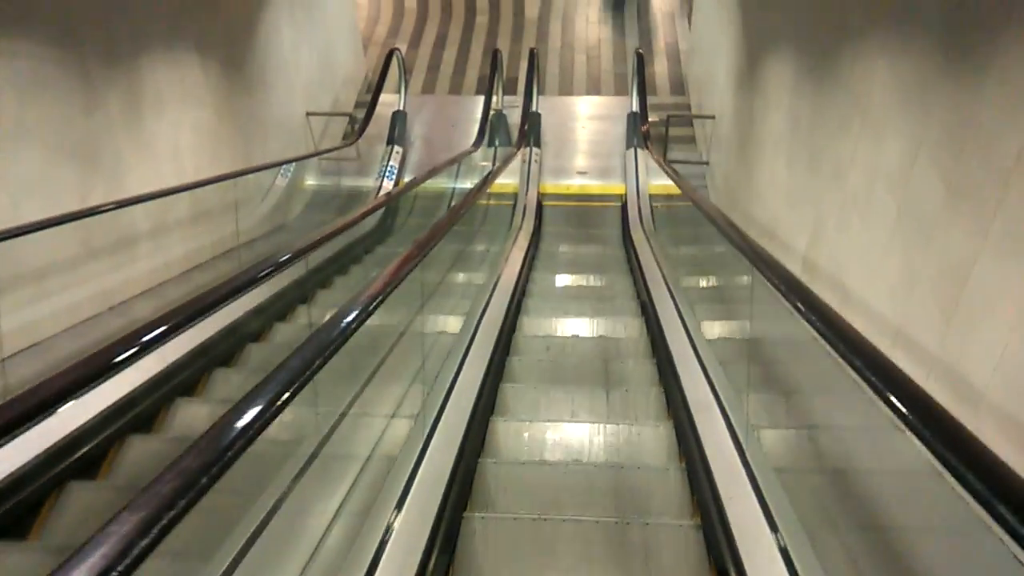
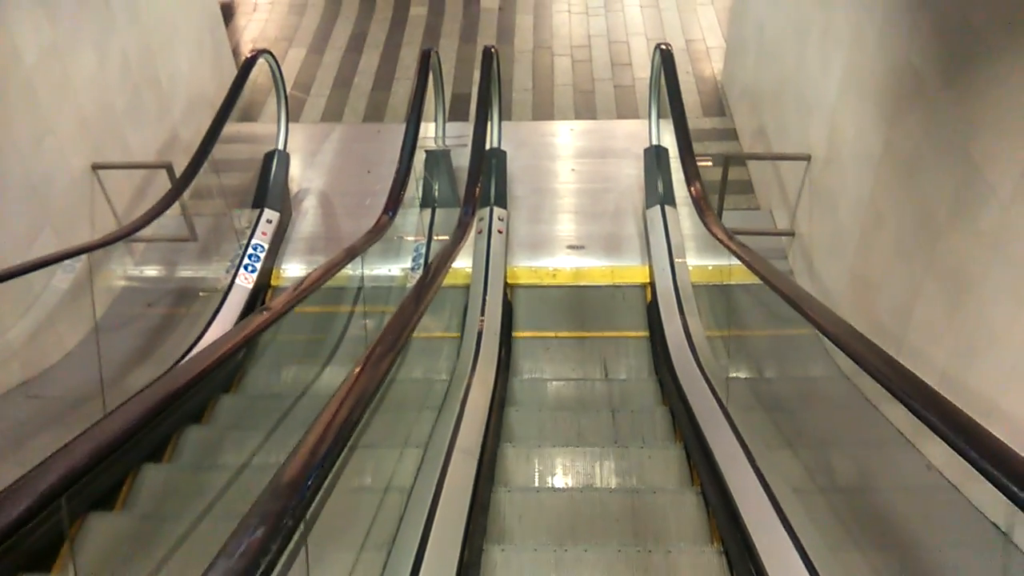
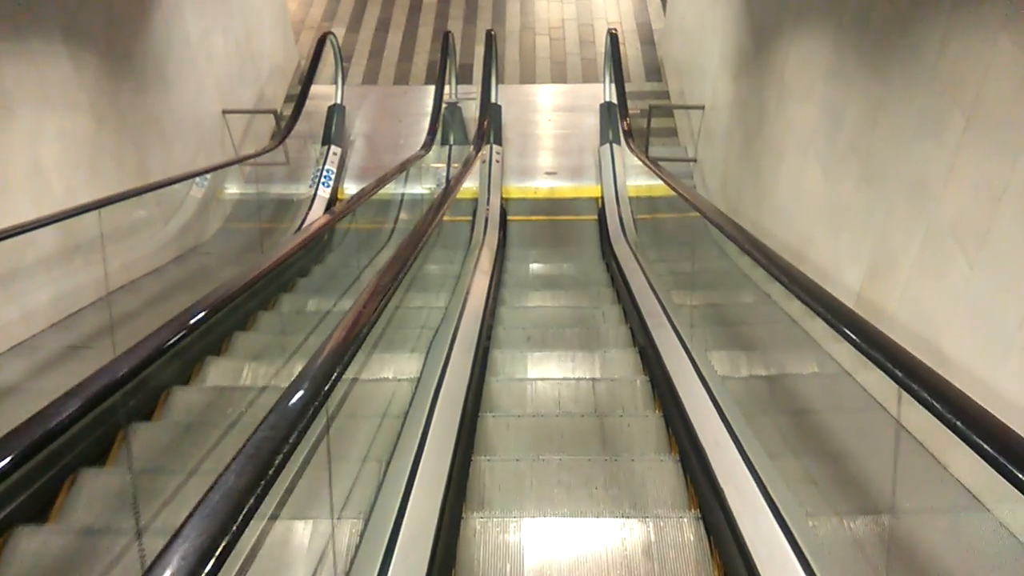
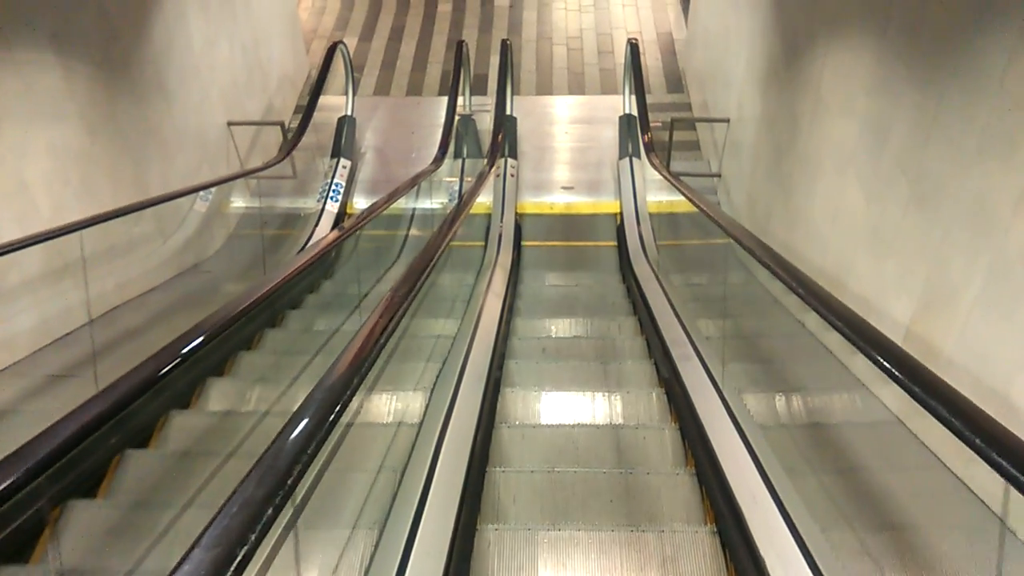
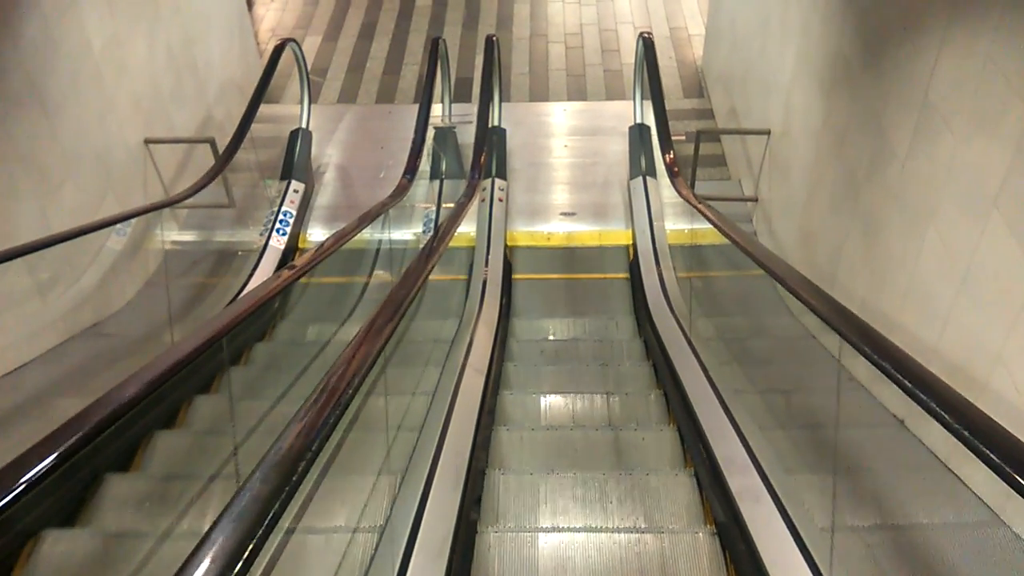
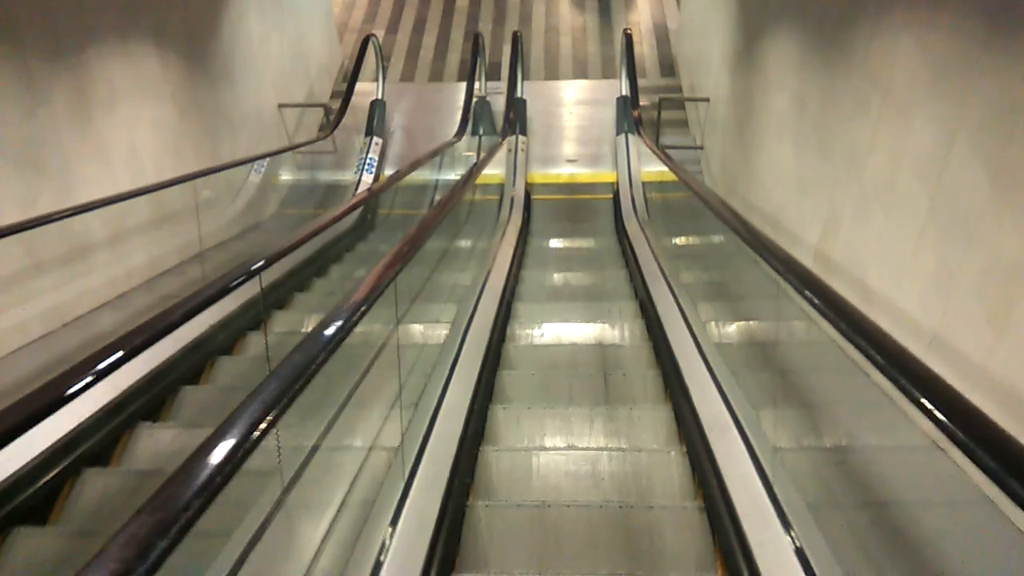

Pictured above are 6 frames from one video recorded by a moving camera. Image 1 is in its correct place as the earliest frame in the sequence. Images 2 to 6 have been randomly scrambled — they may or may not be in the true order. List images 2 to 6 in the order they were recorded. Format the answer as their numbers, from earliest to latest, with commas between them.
6, 3, 4, 5, 2
